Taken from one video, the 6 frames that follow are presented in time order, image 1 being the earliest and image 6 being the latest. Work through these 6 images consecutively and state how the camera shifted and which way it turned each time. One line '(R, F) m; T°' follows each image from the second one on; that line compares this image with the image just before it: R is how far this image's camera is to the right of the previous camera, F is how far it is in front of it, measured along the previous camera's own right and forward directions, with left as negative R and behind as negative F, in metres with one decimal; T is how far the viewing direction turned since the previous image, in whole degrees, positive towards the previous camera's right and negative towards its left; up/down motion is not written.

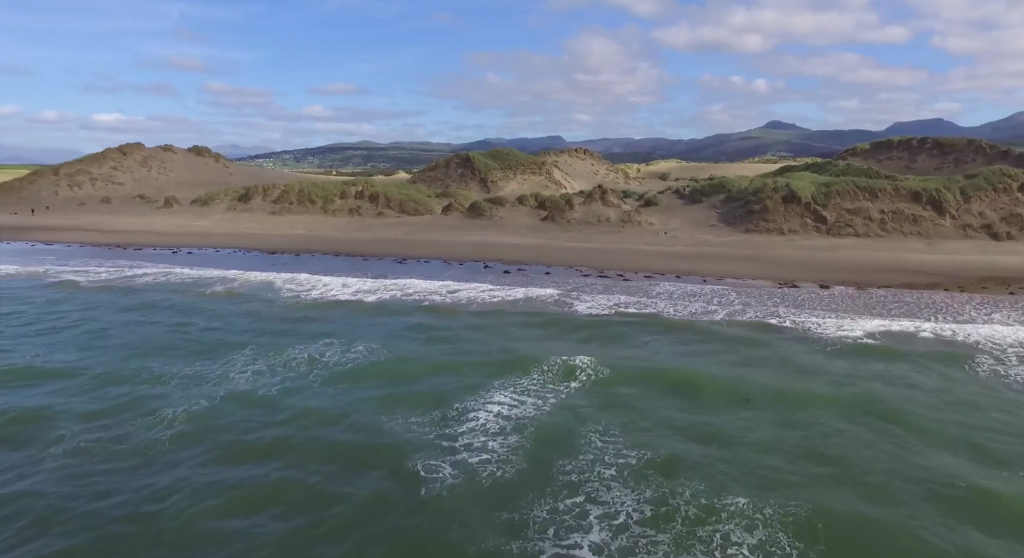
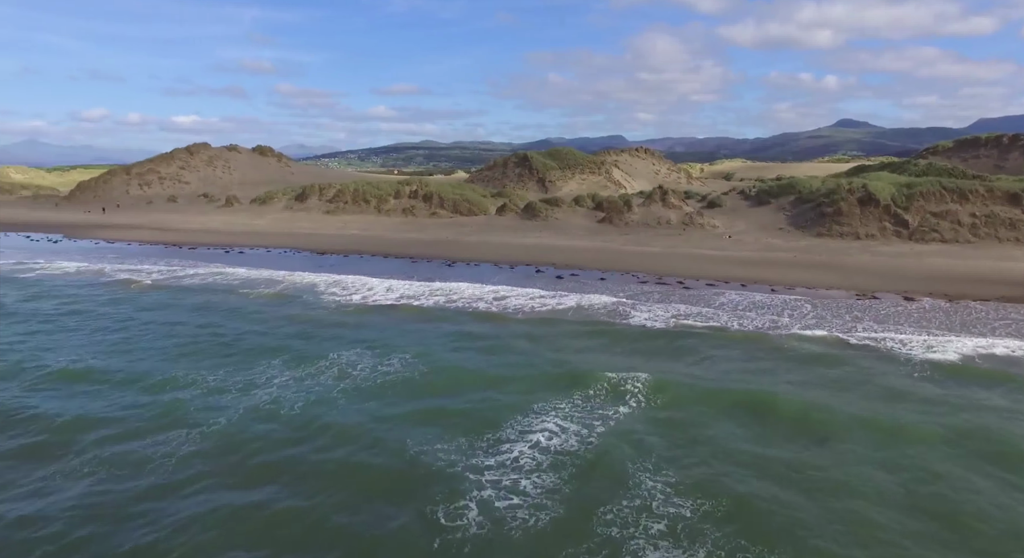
(+0.2, +0.9) m; -5°
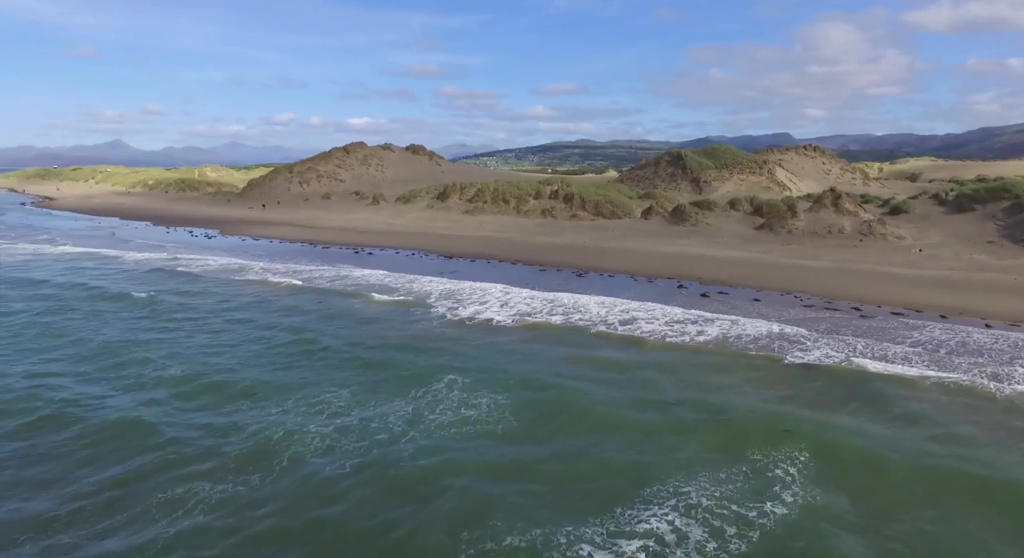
(+0.3, +2.1) m; -13°
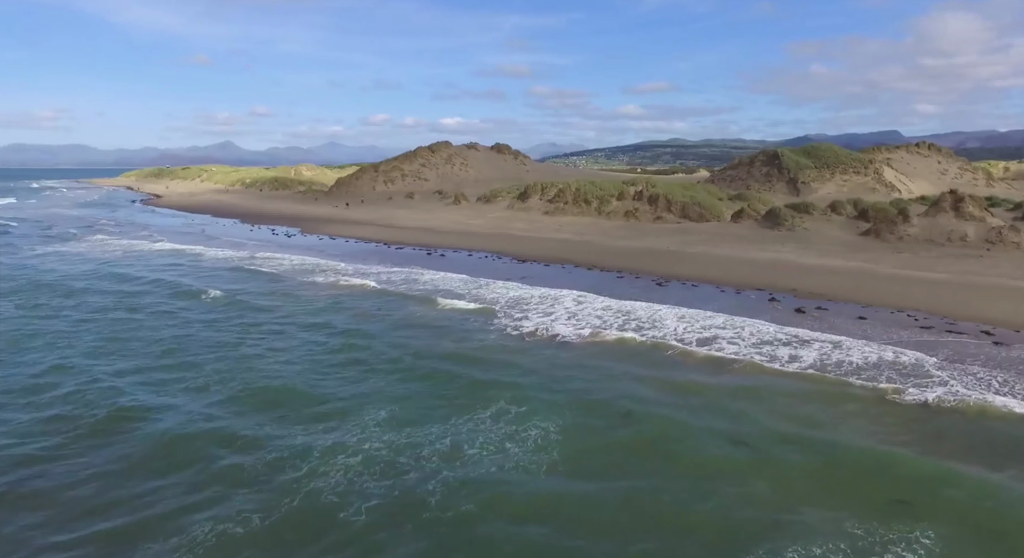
(+0.3, +1.1) m; -7°
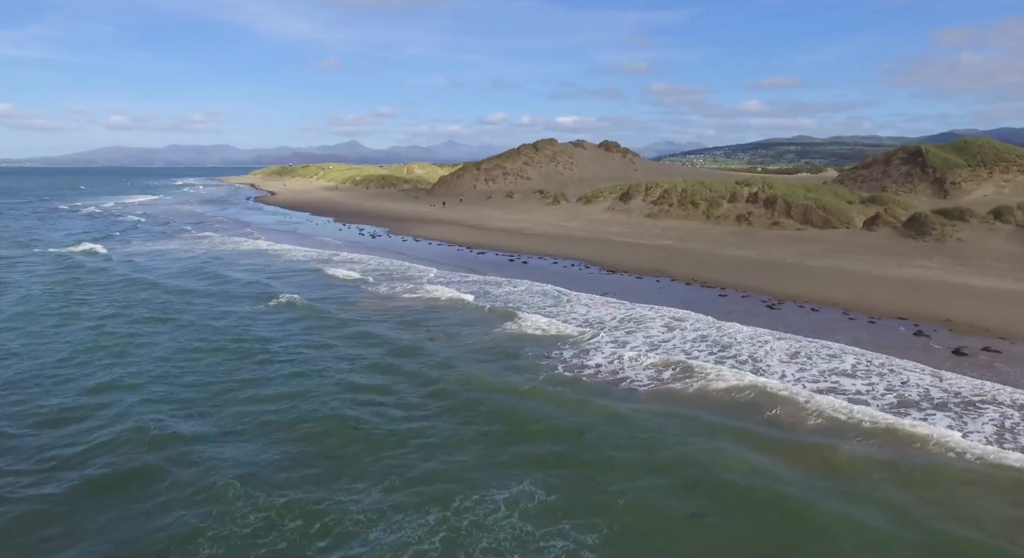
(+0.6, +2.2) m; -9°
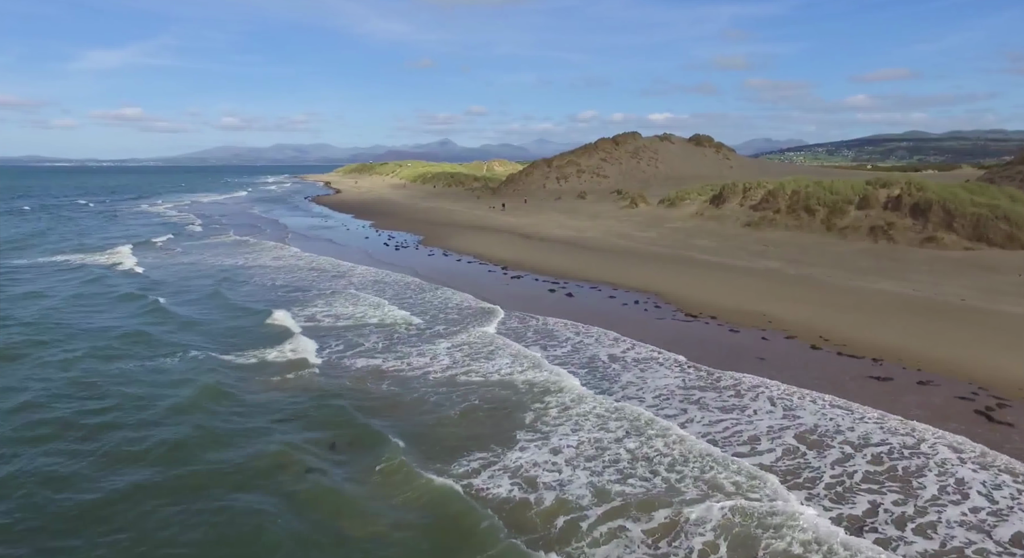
(+1.1, +6.0) m; -7°
